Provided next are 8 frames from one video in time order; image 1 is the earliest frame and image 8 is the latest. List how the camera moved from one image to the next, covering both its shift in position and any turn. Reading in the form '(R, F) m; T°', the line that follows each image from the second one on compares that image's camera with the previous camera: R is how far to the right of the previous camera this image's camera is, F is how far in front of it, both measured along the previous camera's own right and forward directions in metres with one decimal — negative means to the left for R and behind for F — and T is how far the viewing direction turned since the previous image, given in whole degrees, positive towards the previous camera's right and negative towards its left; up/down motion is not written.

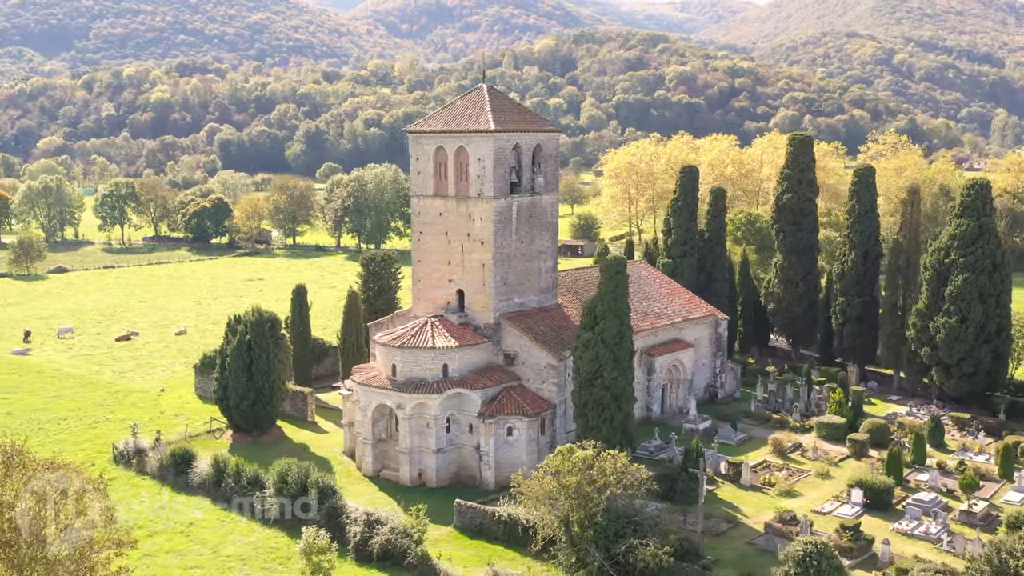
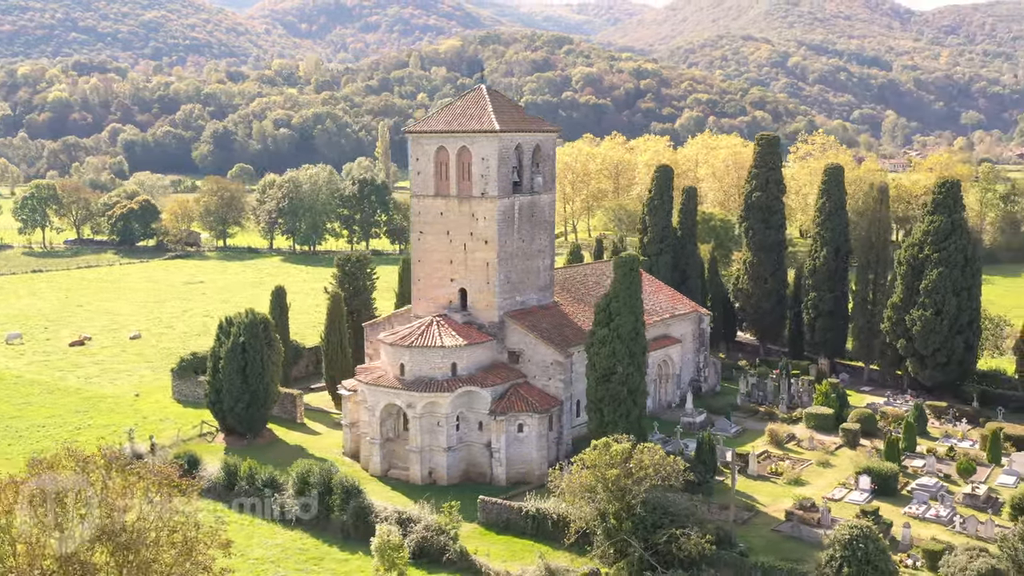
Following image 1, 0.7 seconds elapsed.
(-3.4, -0.2) m; +5°
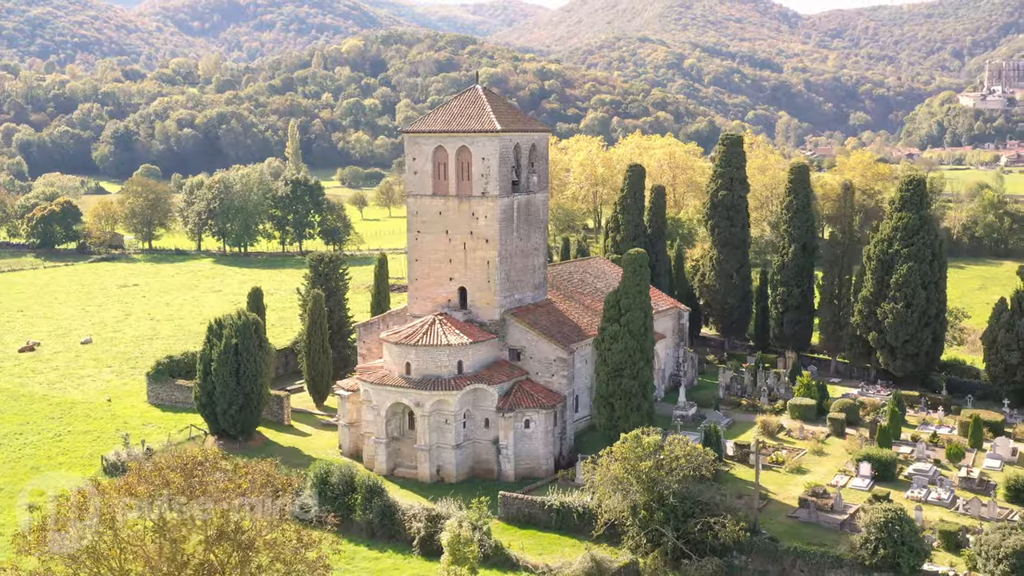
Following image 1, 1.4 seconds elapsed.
(-3.4, -0.3) m; +5°
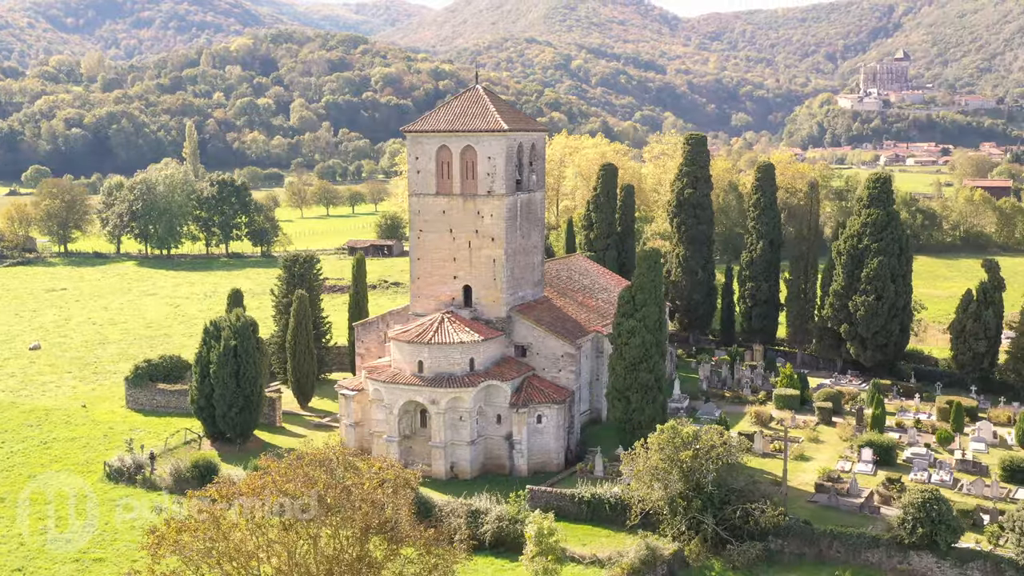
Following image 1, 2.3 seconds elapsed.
(-4.0, -0.3) m; +6°
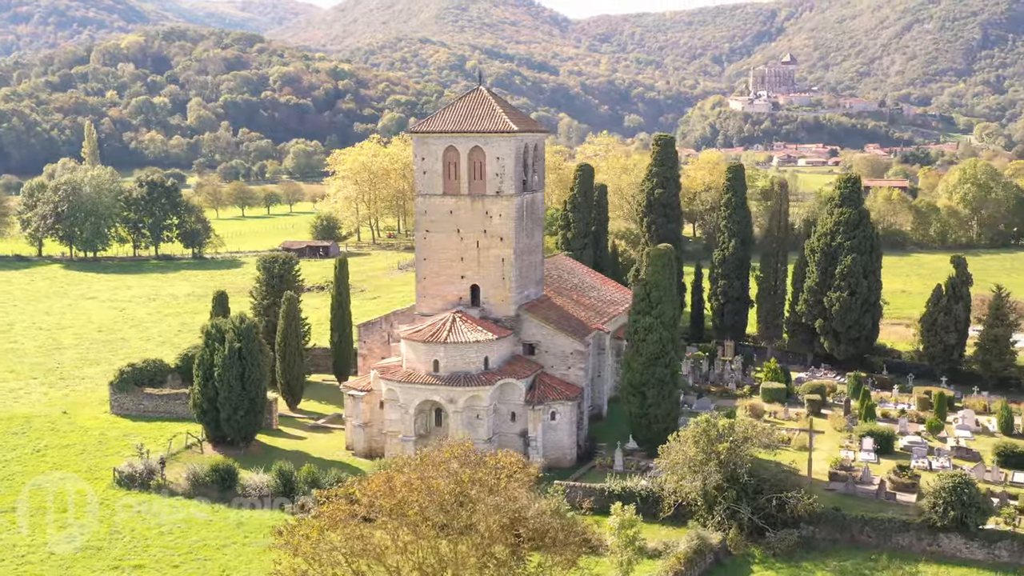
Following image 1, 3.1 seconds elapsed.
(-3.9, -0.3) m; +5°
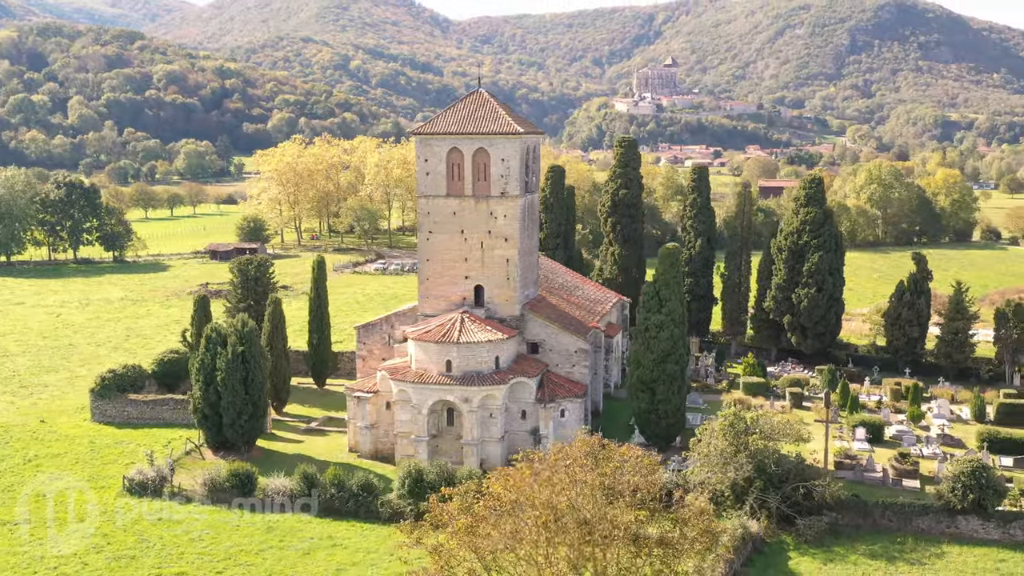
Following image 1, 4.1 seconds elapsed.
(-4.2, -0.3) m; +6°
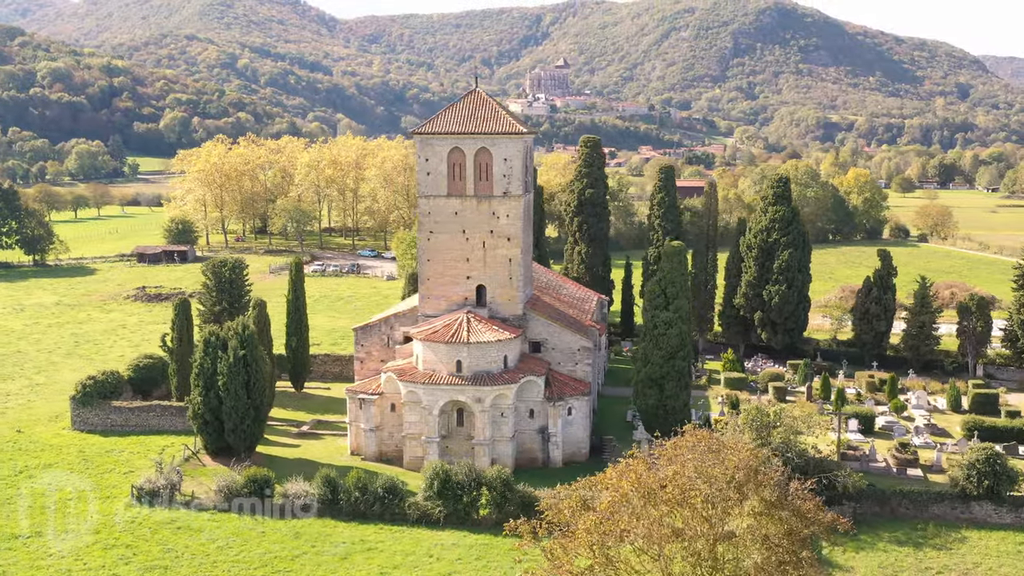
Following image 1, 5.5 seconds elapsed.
(-3.9, +0.1) m; +6°
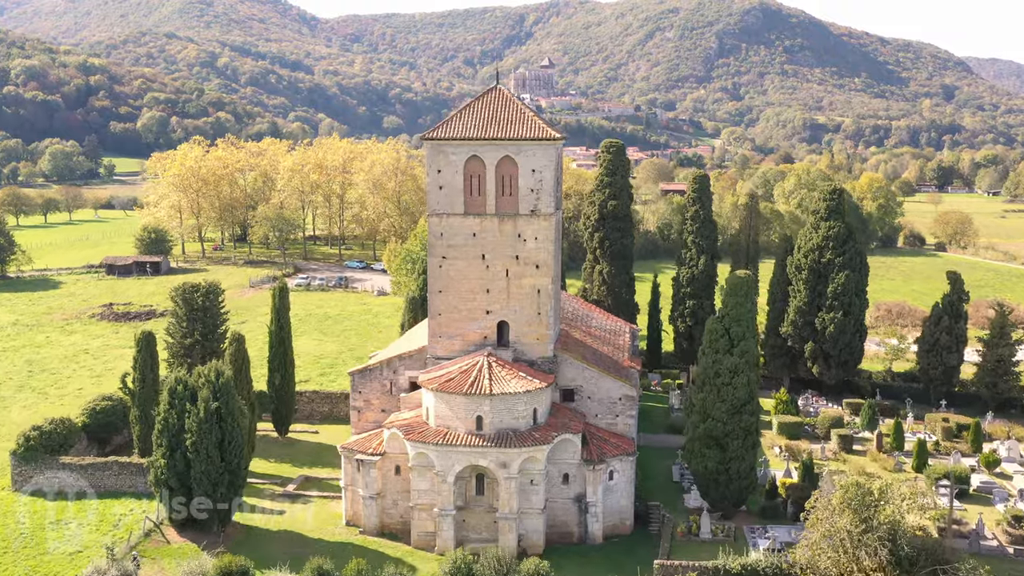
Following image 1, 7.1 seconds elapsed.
(-1.3, +6.6) m; +1°
